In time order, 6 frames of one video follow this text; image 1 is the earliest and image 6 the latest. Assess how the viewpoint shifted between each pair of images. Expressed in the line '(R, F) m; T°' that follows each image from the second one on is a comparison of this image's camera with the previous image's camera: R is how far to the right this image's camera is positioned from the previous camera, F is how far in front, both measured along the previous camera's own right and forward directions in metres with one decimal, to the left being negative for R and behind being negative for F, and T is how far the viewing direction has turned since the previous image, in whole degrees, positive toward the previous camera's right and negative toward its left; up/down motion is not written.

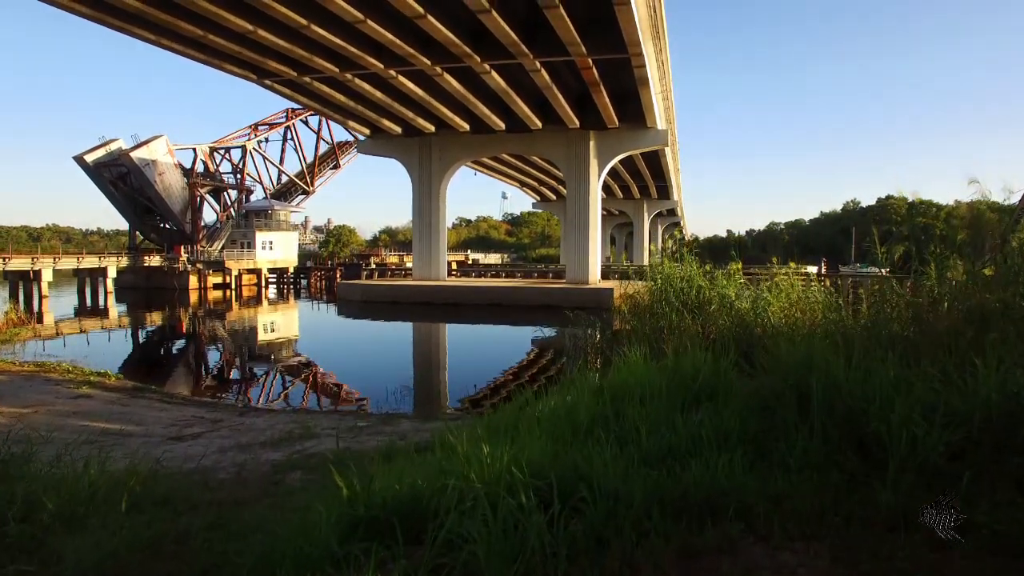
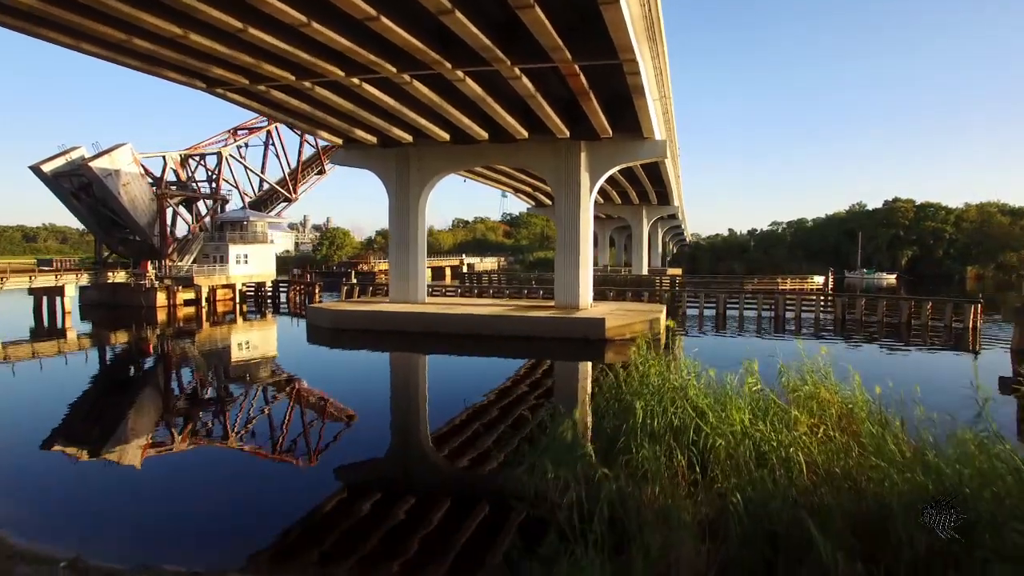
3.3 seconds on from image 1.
(+0.5, +1.8) m; 0°
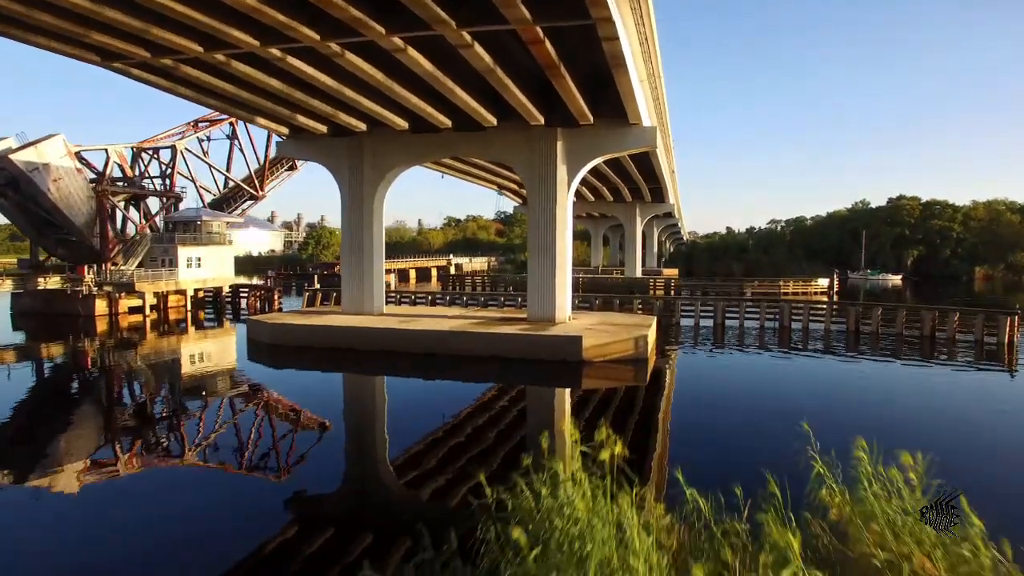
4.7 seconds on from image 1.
(+0.8, +2.6) m; 0°
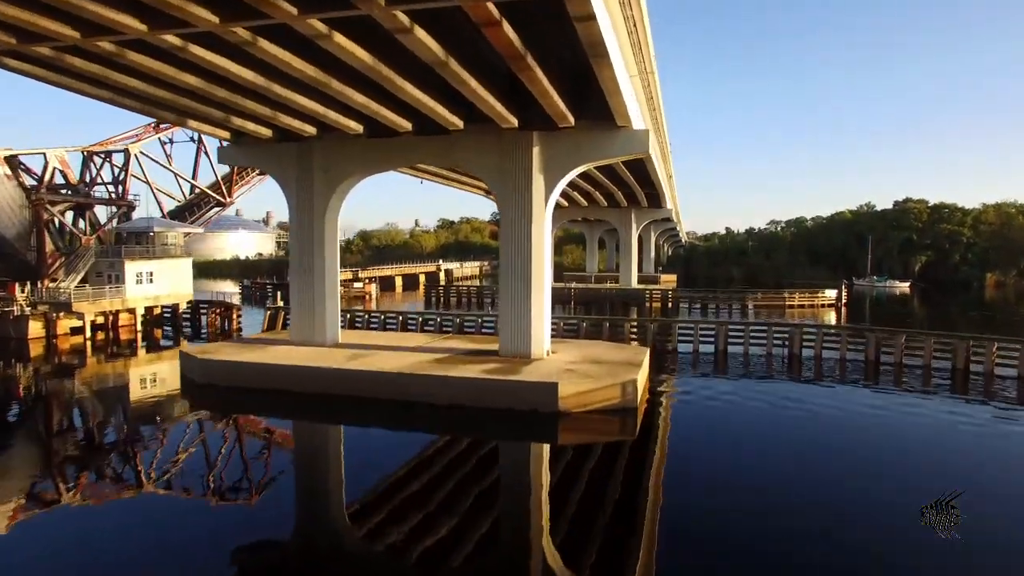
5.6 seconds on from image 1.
(+0.7, +2.4) m; 0°
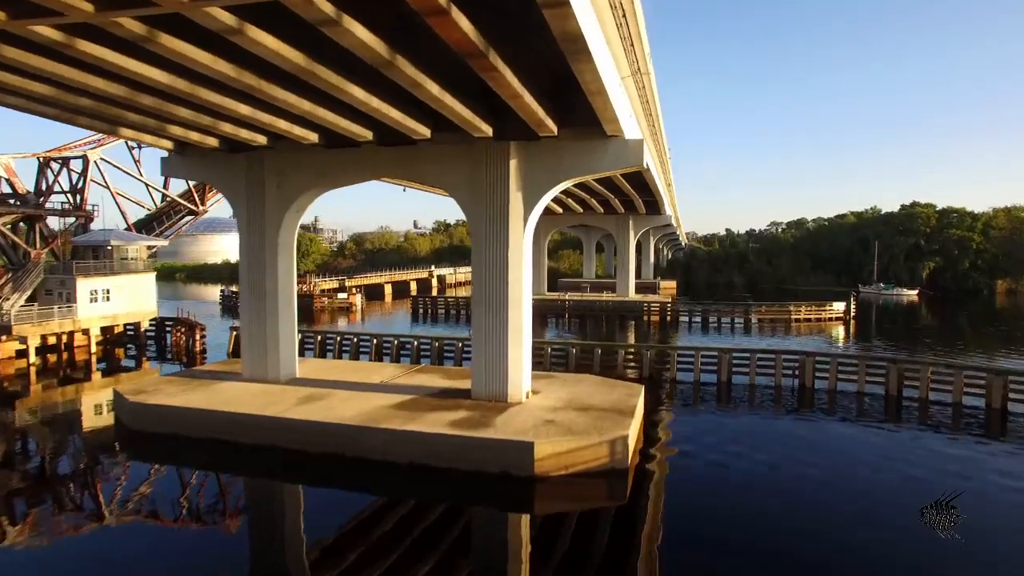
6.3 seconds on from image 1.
(+0.5, +1.9) m; 0°
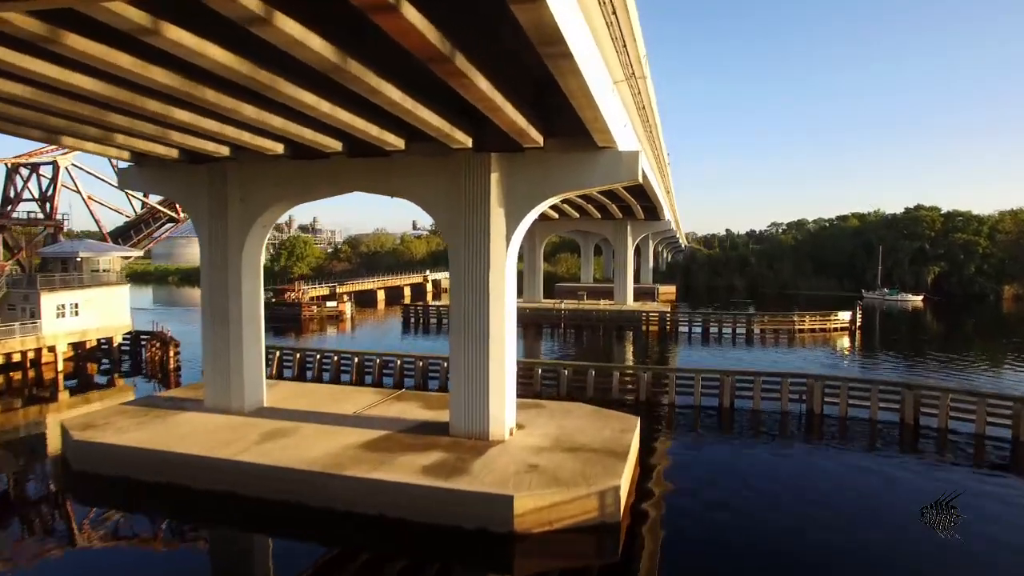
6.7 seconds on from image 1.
(+0.3, +1.2) m; 0°
